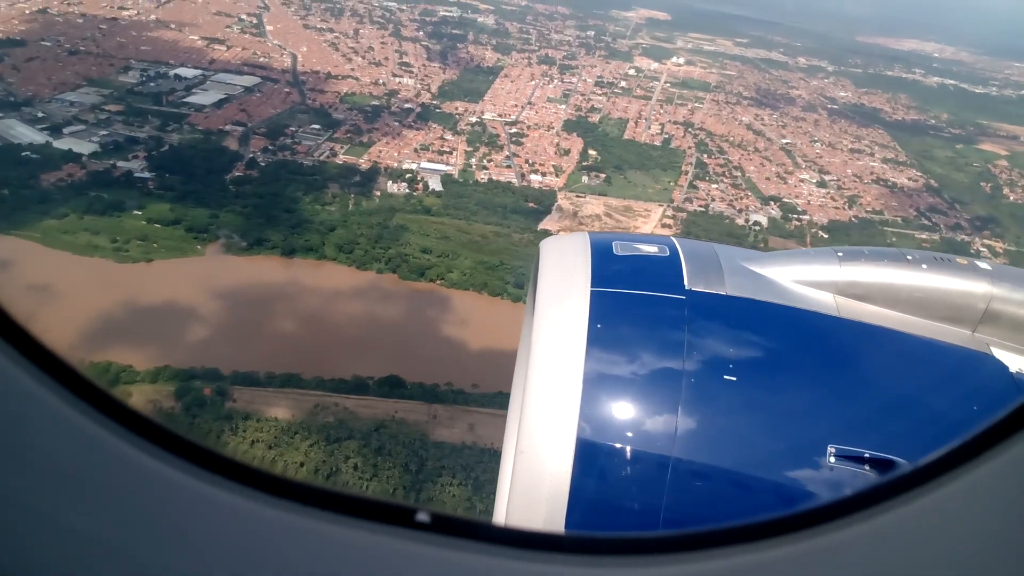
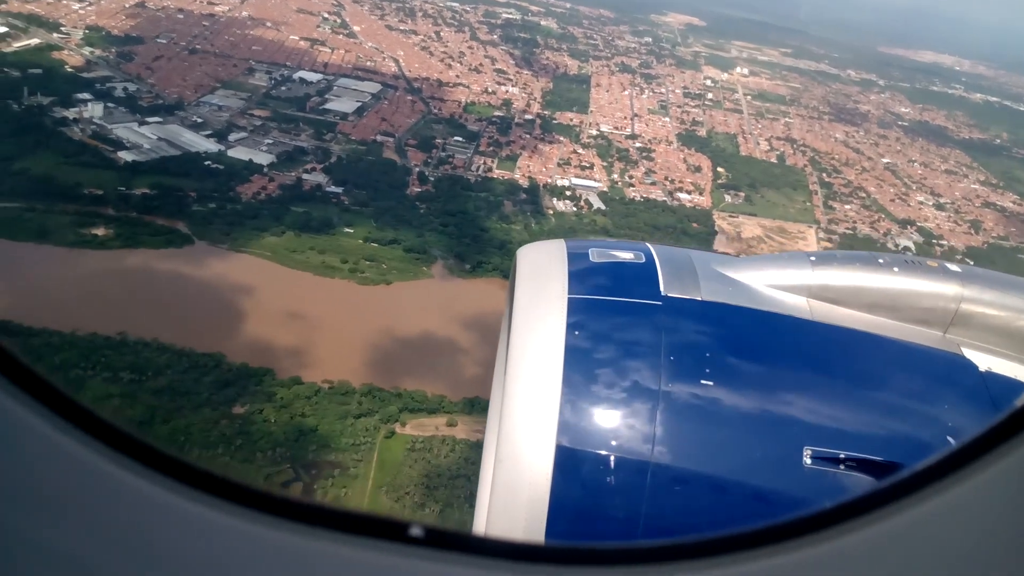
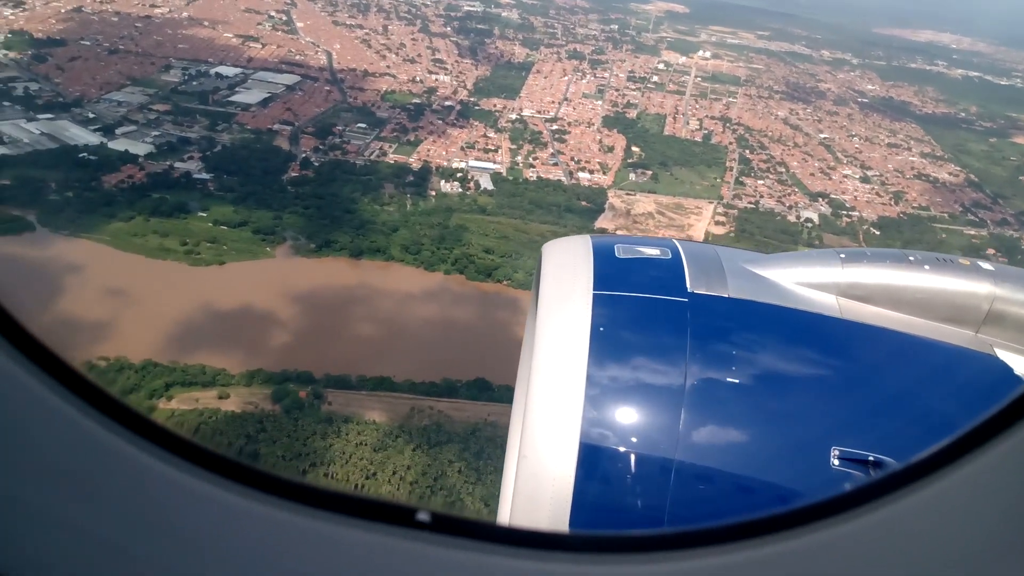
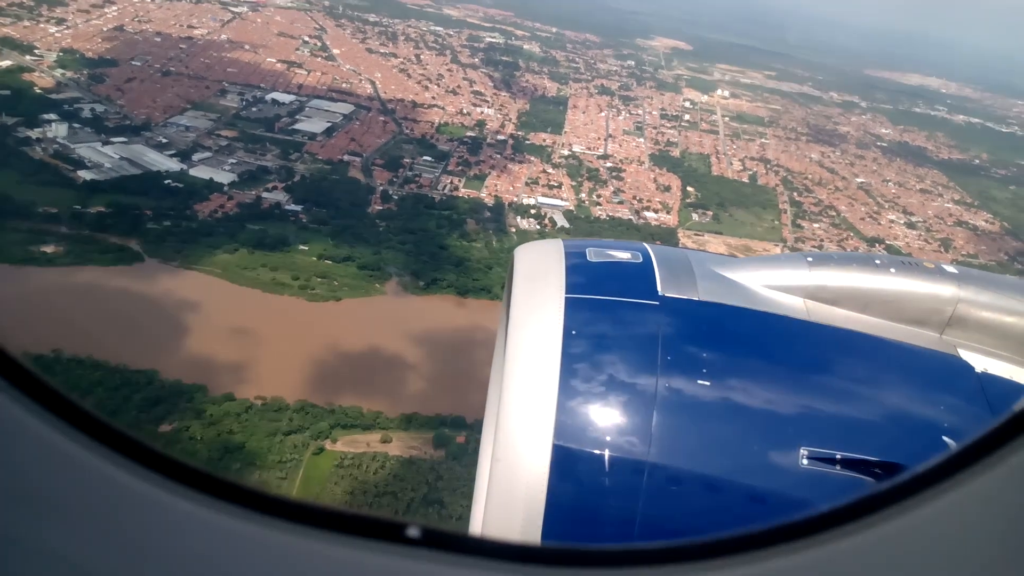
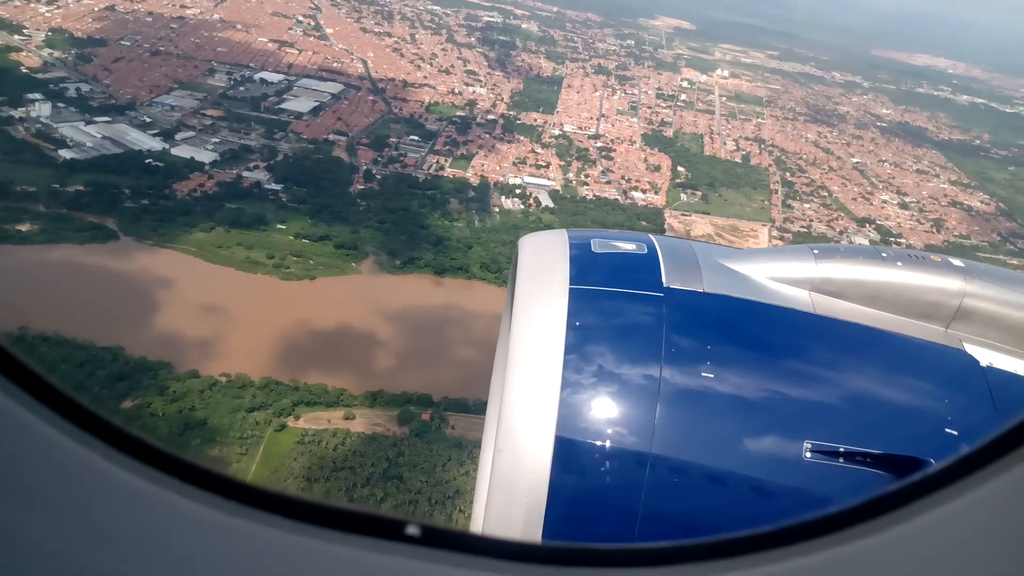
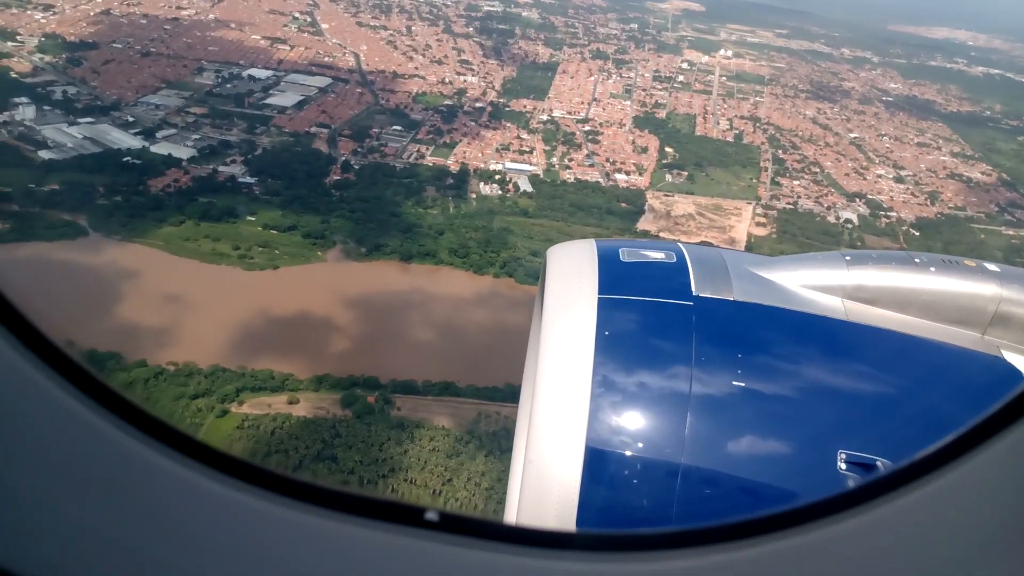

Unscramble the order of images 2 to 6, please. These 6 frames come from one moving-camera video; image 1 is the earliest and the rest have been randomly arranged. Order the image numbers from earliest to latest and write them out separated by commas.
3, 6, 5, 4, 2
